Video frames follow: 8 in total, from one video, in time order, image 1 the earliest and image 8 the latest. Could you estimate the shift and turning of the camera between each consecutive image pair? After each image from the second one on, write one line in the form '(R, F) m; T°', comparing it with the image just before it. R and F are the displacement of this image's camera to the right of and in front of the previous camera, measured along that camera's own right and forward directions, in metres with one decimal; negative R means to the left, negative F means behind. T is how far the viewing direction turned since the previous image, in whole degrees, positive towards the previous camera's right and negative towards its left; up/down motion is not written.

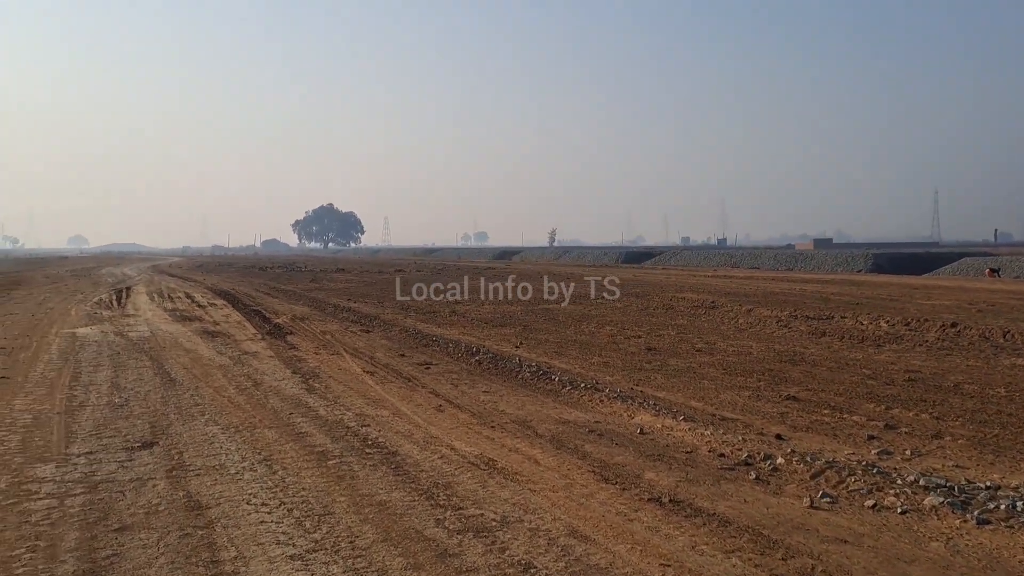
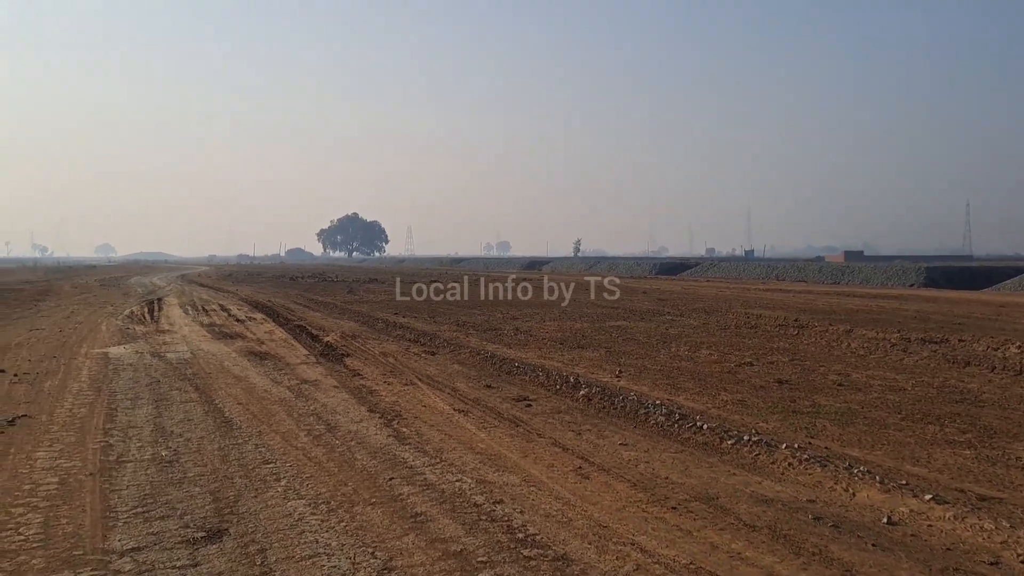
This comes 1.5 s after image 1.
(-1.2, +2.0) m; -2°
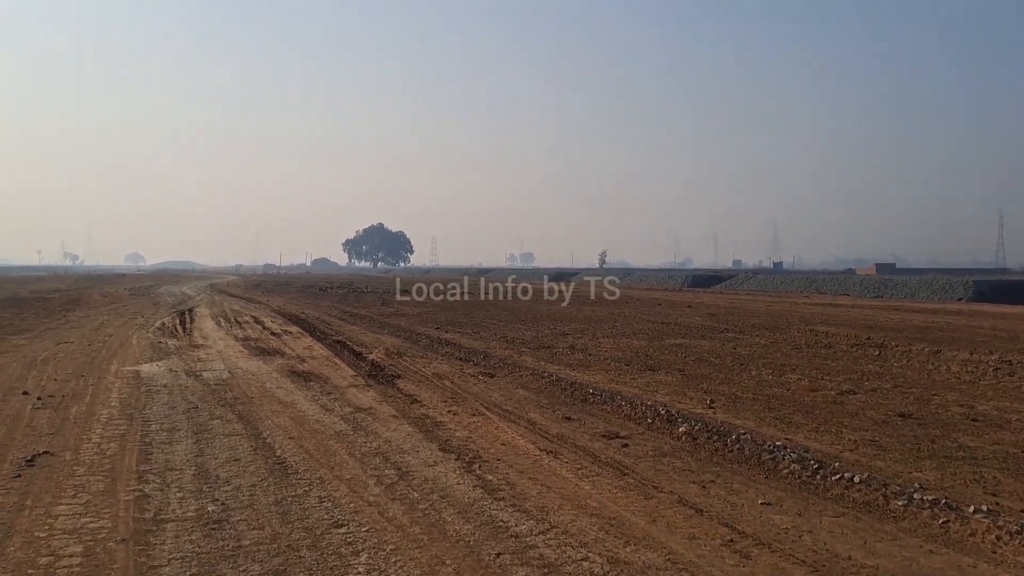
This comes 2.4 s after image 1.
(-0.7, +1.3) m; -2°
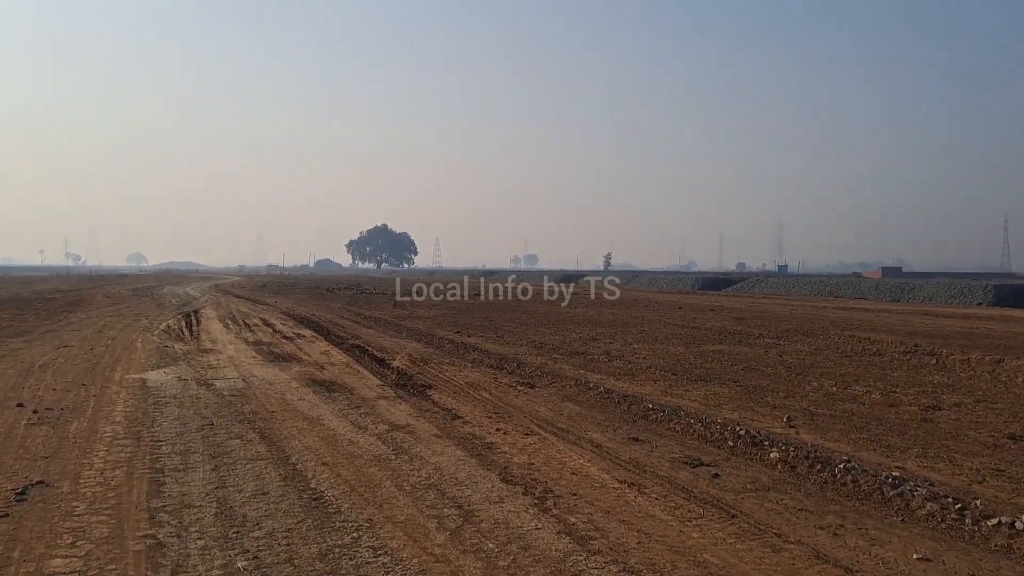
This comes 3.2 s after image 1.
(-0.6, +1.2) m; 0°
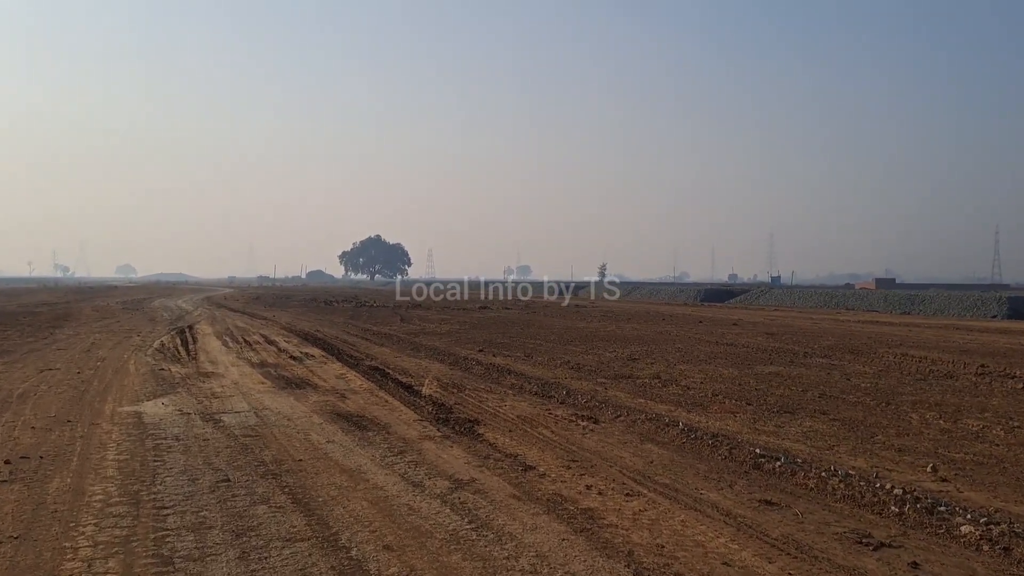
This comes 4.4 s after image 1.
(-0.9, +1.8) m; +1°
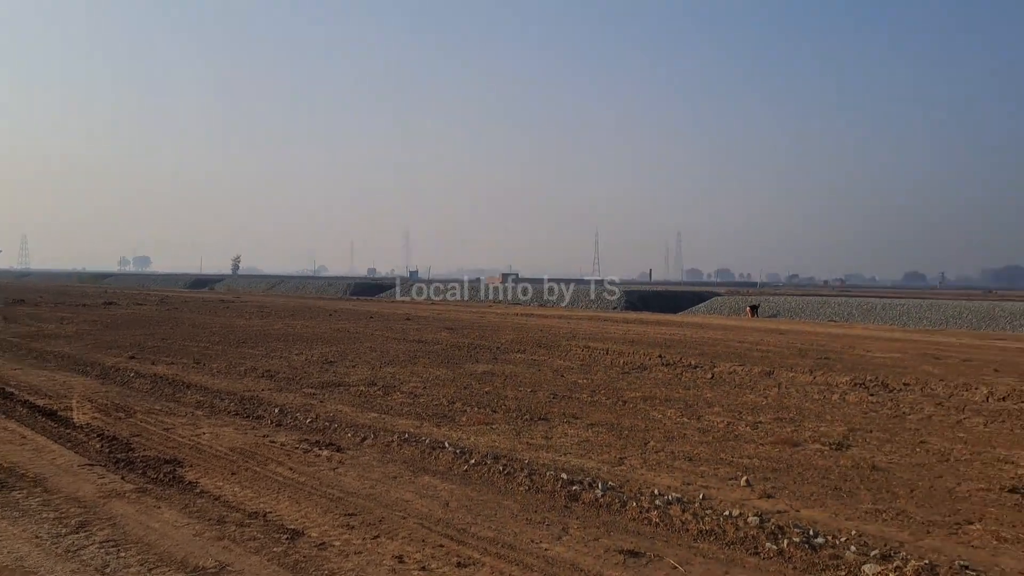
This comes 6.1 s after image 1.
(-0.9, +2.2) m; +25°
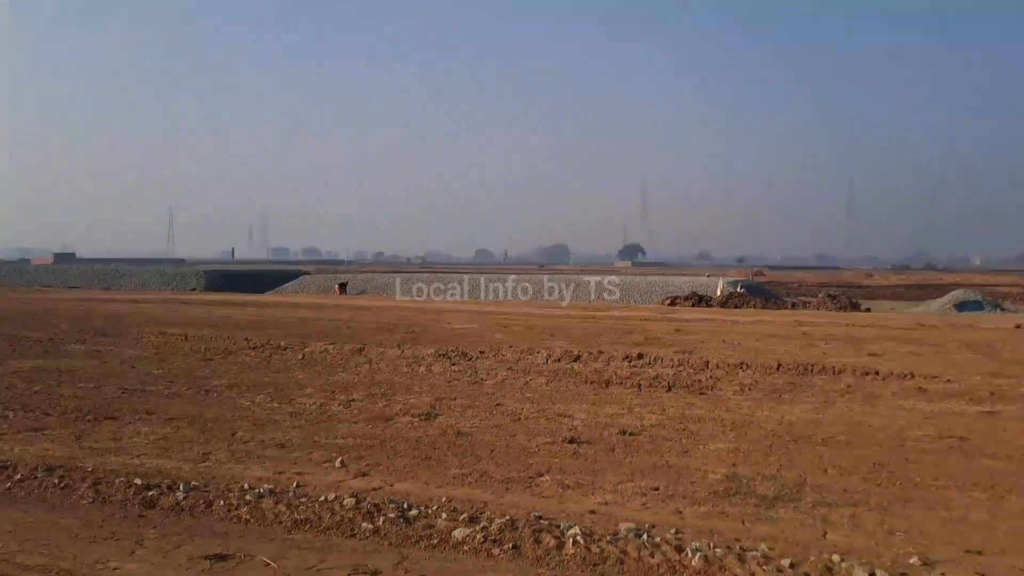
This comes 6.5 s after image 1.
(+0.1, +0.3) m; +28°
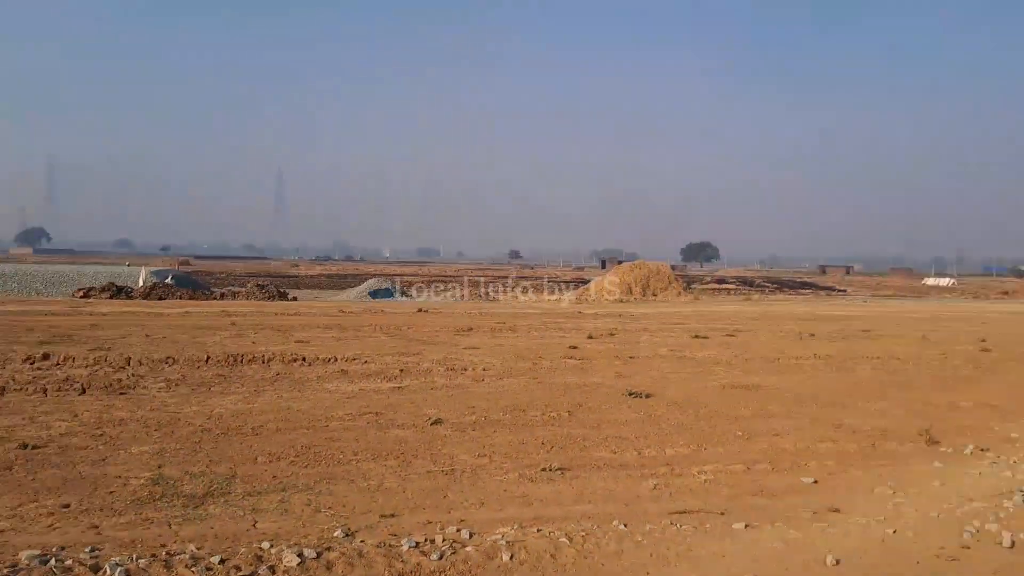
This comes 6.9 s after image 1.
(-2.0, +0.3) m; +20°
